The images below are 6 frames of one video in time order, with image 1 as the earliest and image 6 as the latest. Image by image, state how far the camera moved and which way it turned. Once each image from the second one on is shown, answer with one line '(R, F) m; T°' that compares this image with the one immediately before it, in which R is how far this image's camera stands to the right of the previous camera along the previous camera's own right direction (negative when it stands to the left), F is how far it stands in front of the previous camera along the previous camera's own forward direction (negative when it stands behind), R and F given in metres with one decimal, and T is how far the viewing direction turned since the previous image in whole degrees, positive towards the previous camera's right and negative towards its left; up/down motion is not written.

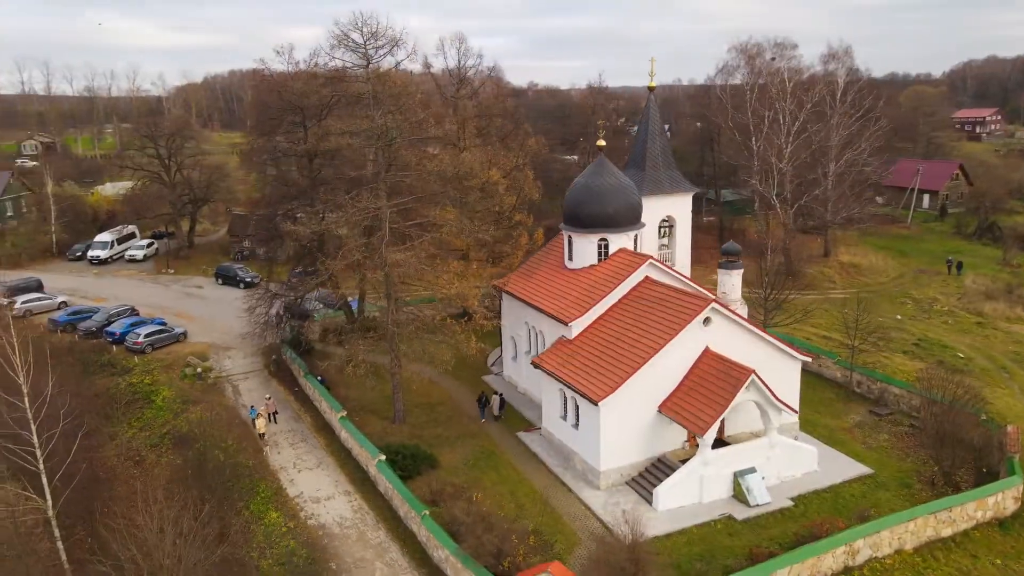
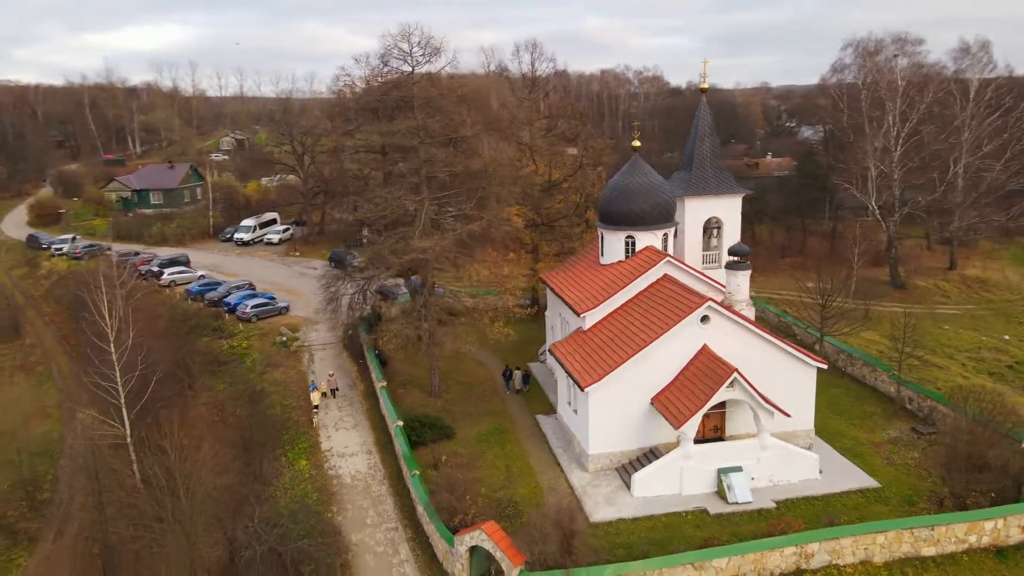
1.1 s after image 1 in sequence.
(+4.4, -1.0) m; -13°
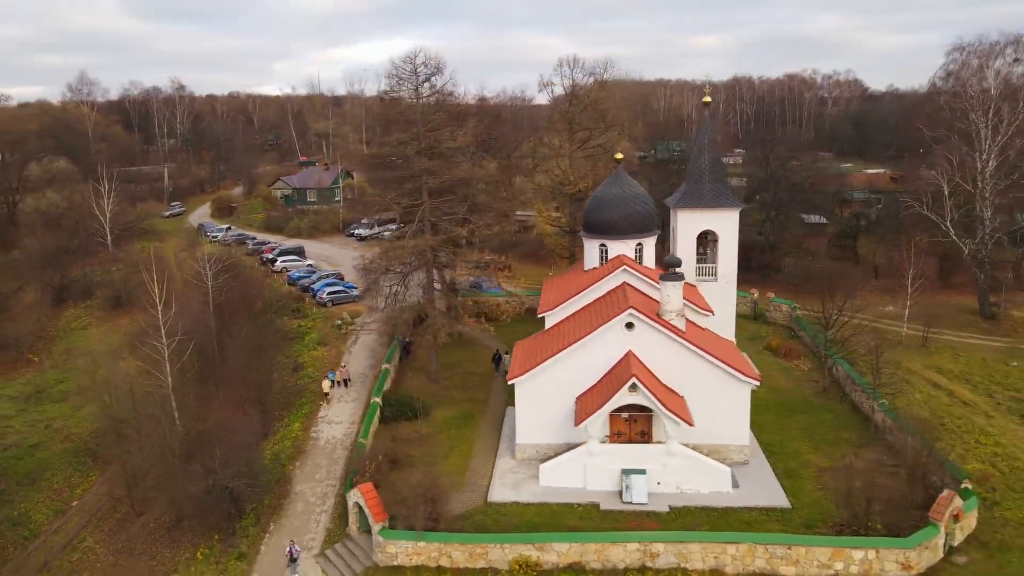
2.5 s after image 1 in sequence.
(+7.2, -1.0) m; -15°
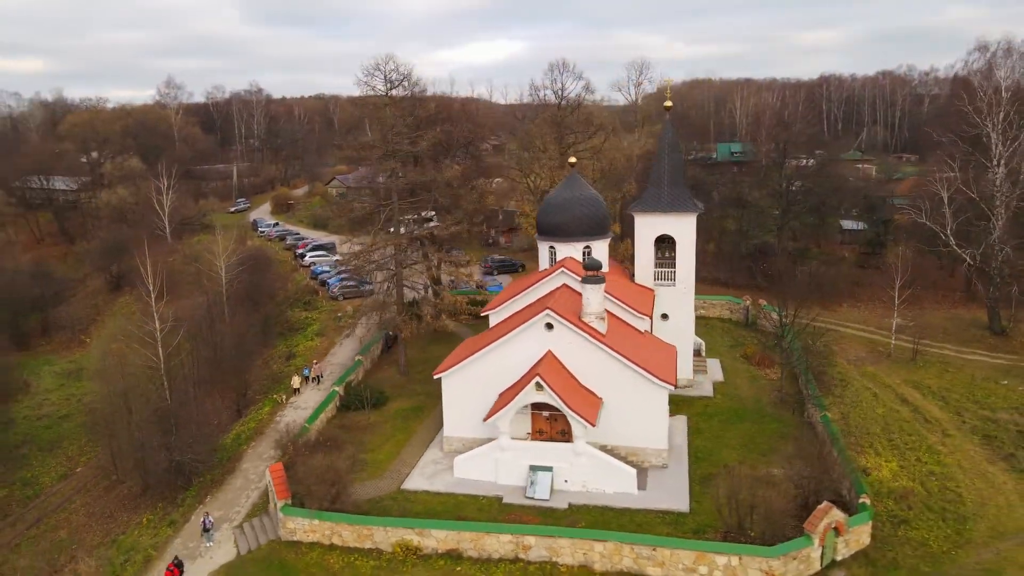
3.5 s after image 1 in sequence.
(+4.8, -0.5) m; -7°
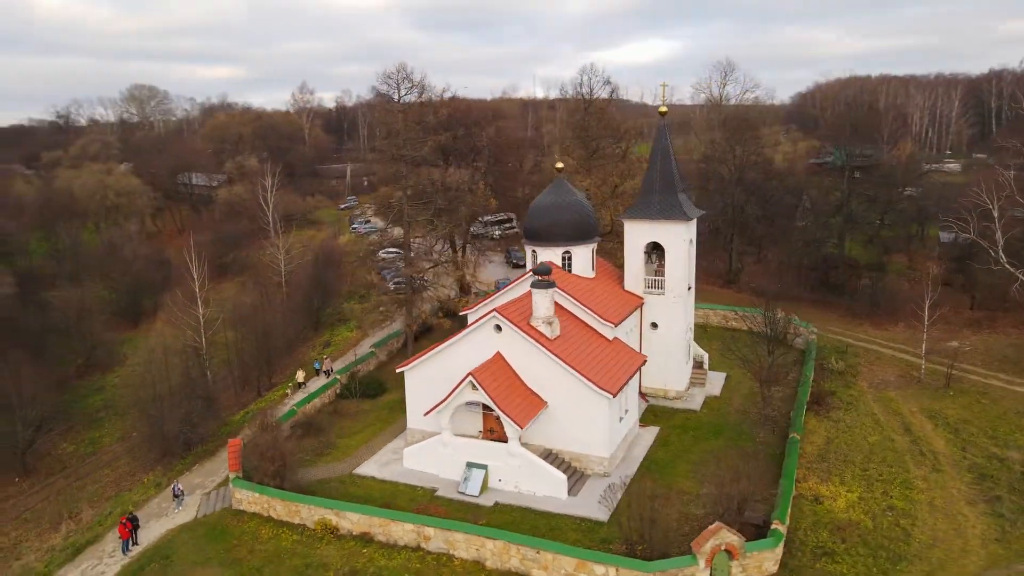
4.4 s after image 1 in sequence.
(+5.6, 0.0) m; -11°
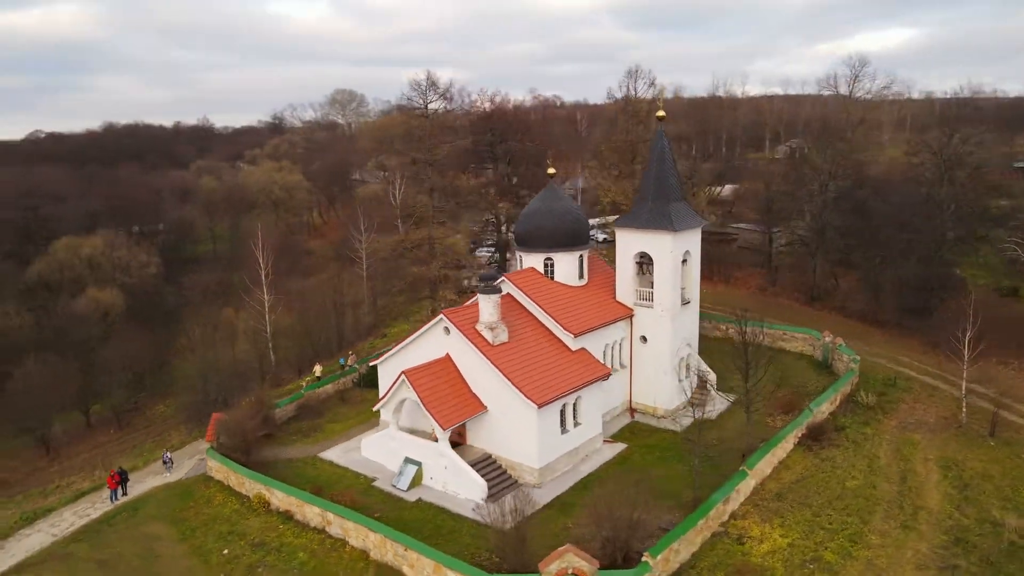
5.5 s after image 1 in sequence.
(+7.1, +0.7) m; -15°
